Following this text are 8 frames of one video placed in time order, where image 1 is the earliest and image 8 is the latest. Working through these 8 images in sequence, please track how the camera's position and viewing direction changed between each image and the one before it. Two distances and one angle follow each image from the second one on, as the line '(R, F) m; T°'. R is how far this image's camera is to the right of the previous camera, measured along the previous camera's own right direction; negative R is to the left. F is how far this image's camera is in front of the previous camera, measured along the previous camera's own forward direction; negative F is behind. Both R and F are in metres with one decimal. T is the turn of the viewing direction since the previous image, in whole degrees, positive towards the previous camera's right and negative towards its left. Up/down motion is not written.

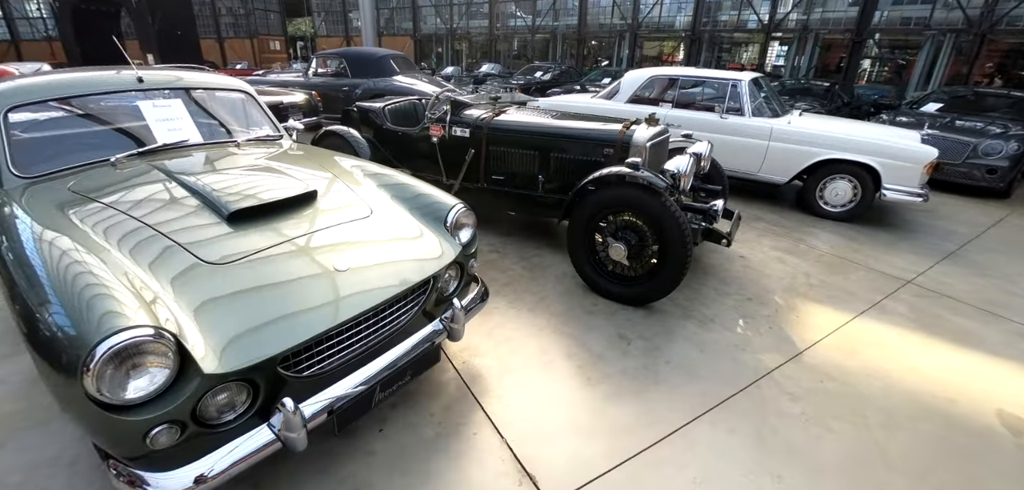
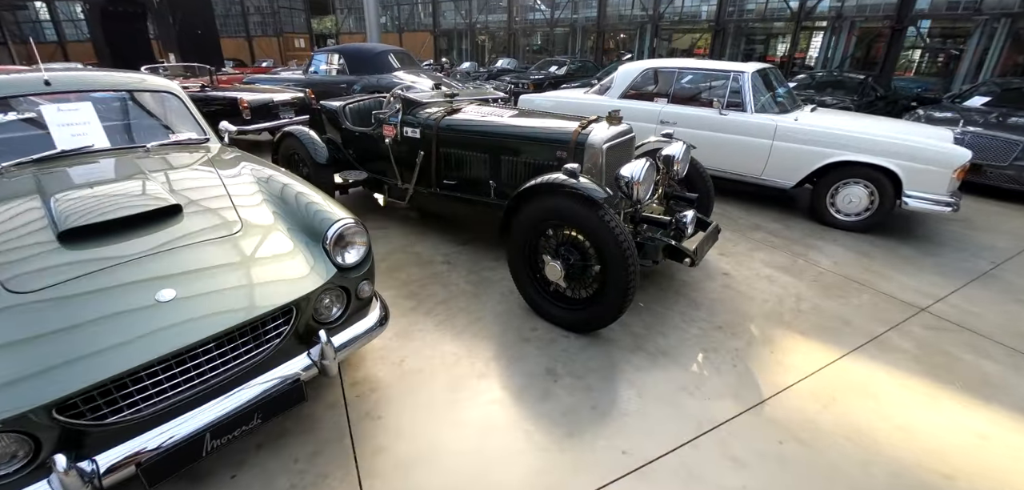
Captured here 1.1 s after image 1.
(+0.6, +0.4) m; -4°
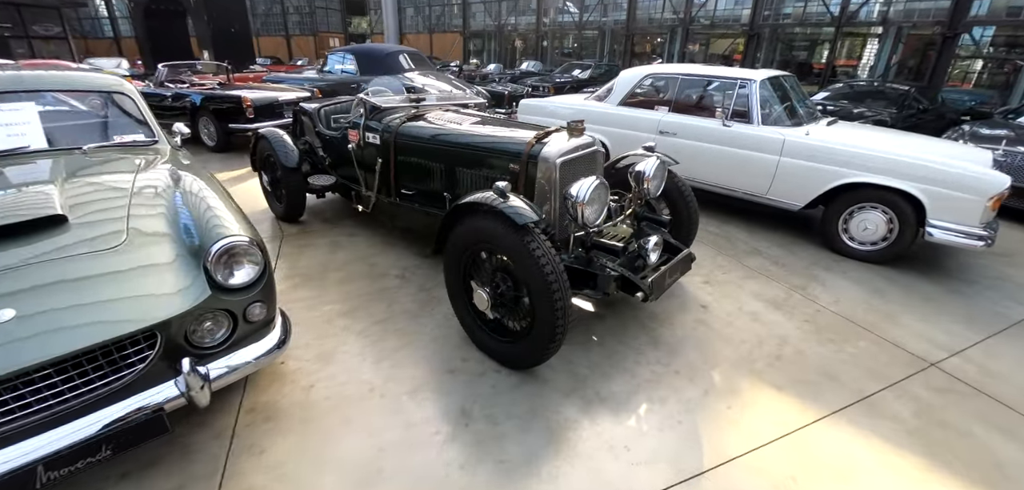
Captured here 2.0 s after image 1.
(+0.5, +0.3) m; -4°
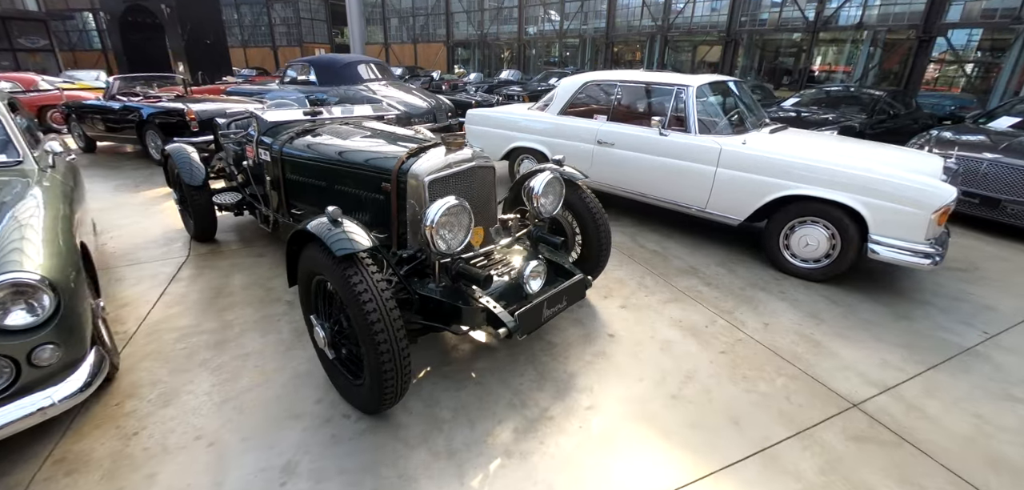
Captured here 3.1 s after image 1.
(+0.7, +0.3) m; 0°
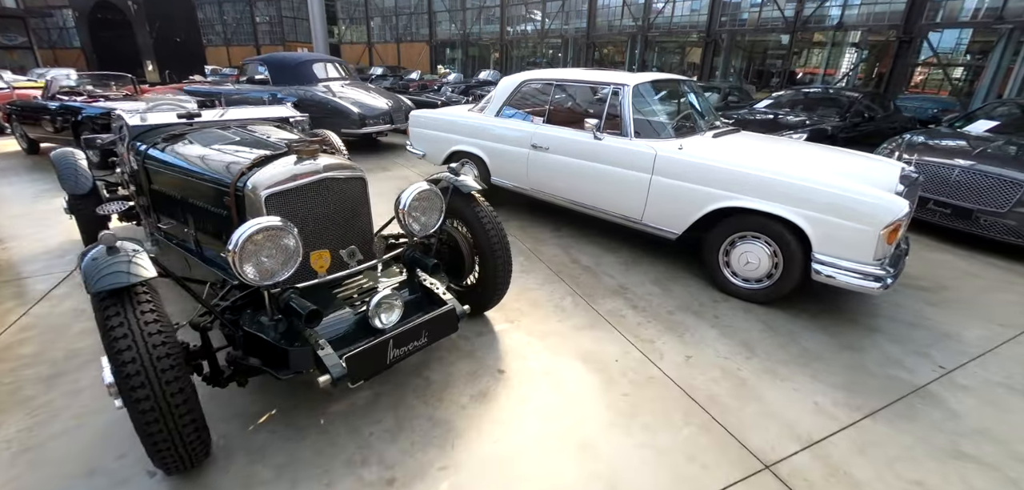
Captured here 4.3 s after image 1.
(+0.6, +0.3) m; 0°
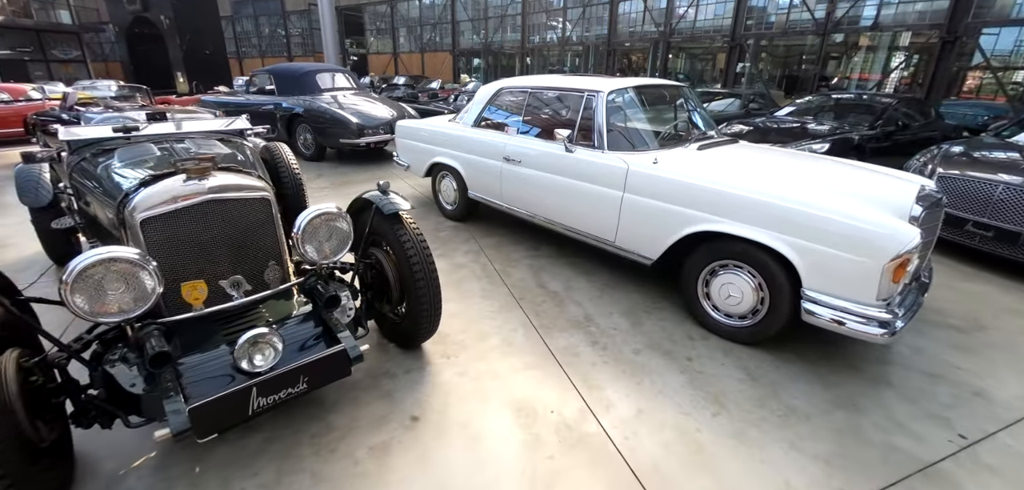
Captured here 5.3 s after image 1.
(+0.5, +0.3) m; -4°
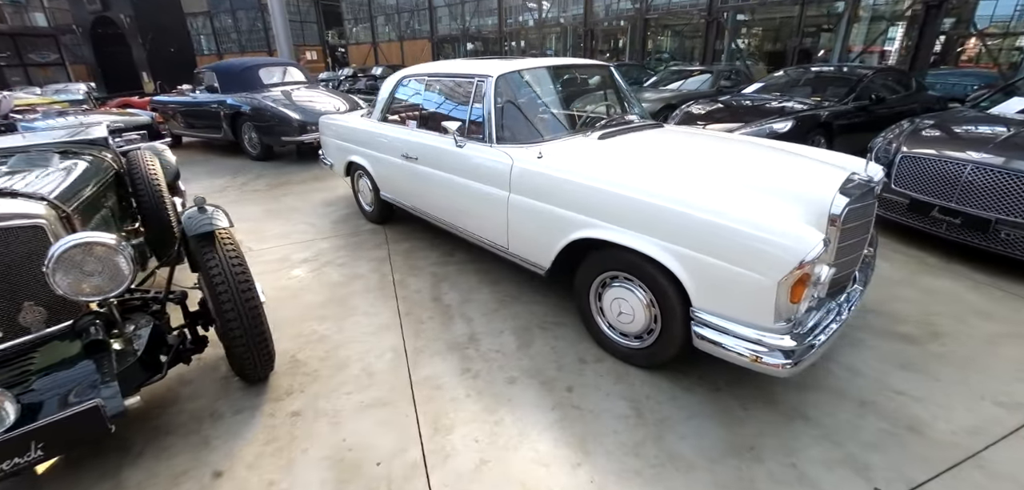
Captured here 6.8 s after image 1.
(+0.8, +0.3) m; -1°
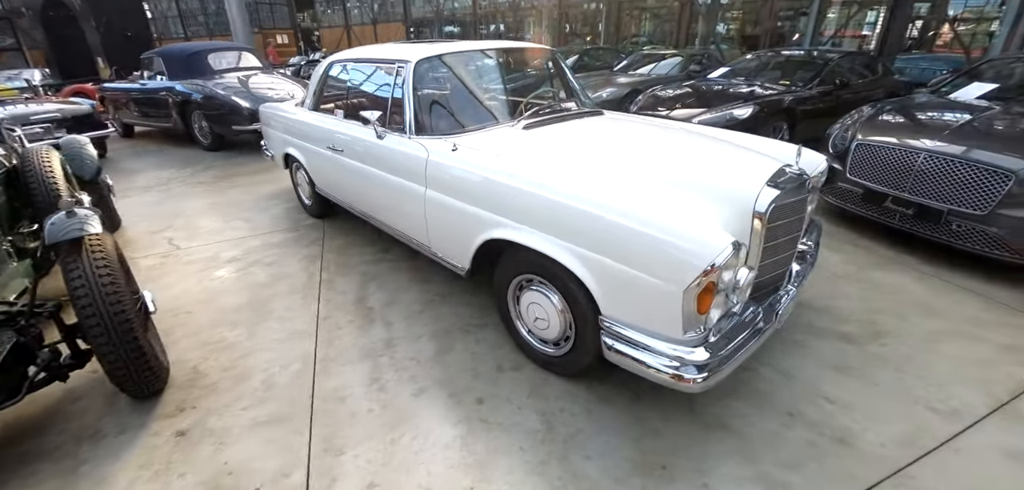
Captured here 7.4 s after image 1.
(+0.4, +0.1) m; +1°
